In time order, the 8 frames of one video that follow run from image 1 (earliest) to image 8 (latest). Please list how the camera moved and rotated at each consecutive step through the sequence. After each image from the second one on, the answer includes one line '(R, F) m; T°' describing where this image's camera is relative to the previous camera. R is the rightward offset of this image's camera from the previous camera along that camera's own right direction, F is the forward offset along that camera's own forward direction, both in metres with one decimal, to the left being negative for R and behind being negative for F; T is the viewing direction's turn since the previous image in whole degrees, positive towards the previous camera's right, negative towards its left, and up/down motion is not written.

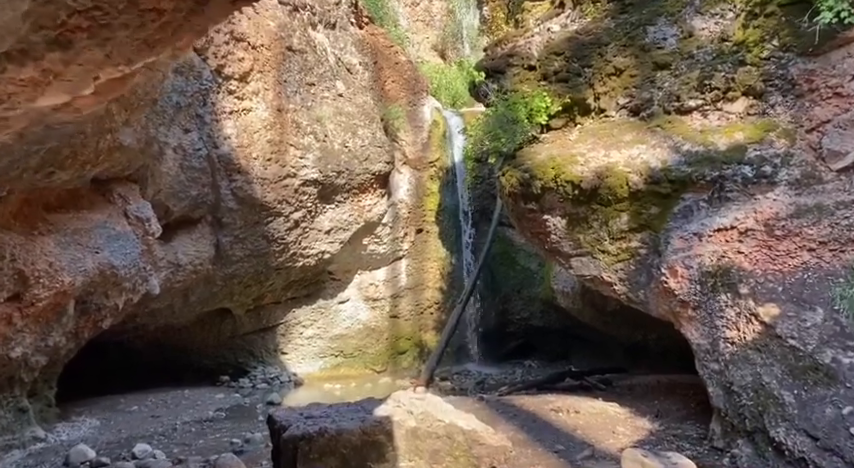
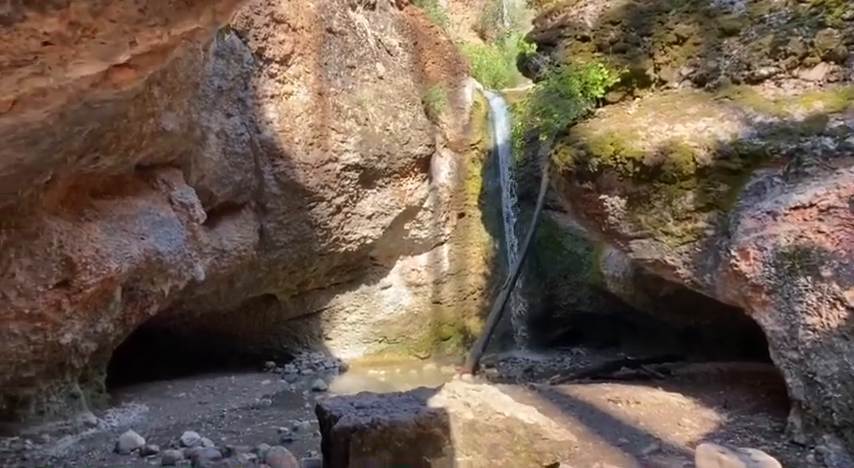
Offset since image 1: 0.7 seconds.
(-0.1, +0.2) m; -3°
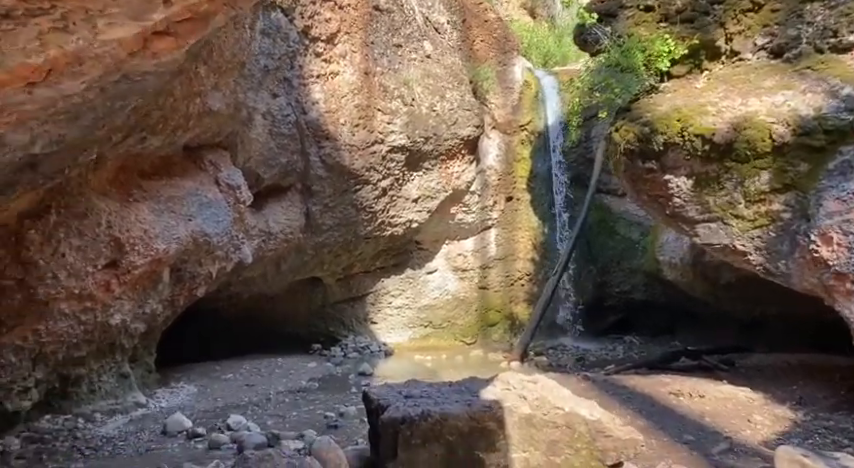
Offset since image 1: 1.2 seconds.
(0.0, +0.2) m; -4°
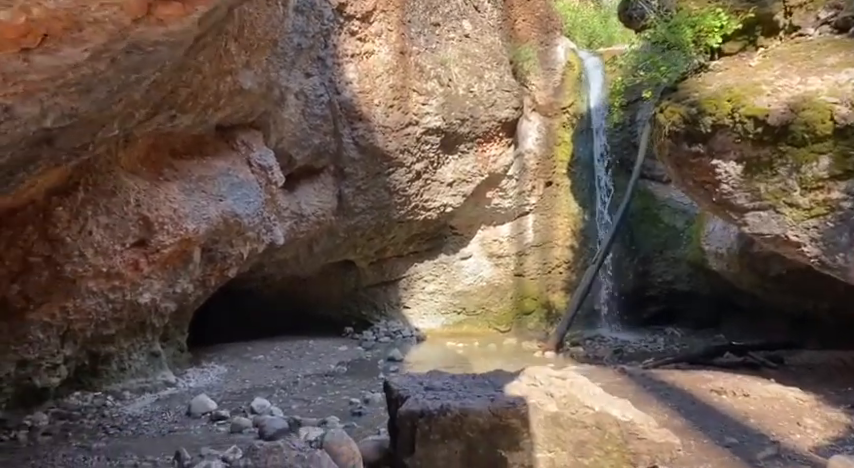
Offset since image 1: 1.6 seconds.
(+0.1, +0.2) m; -4°
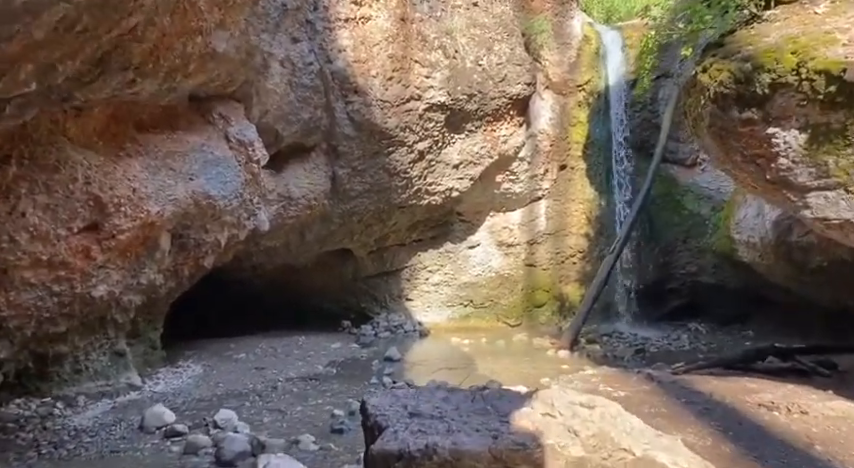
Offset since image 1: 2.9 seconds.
(+0.1, +0.6) m; -1°
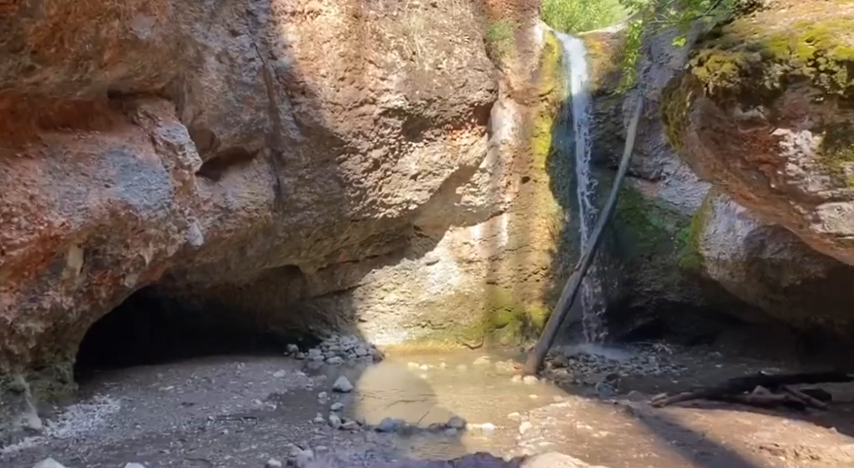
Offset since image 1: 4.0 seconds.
(0.0, +0.5) m; +4°
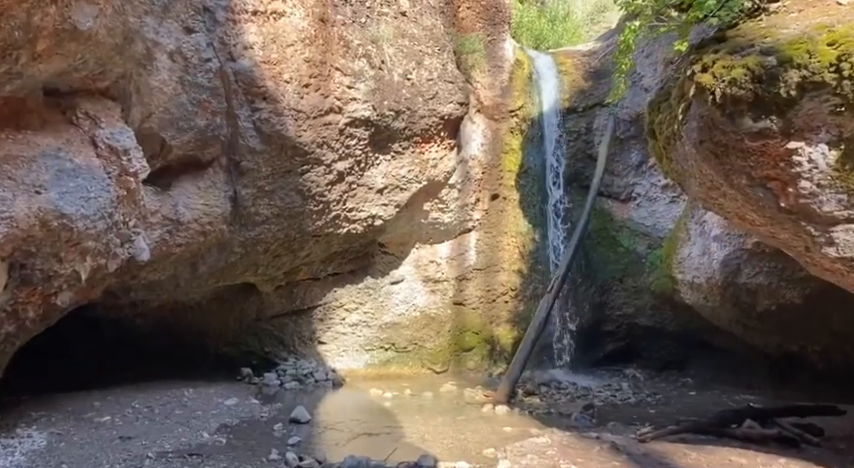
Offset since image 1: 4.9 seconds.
(-0.1, +0.3) m; +3°
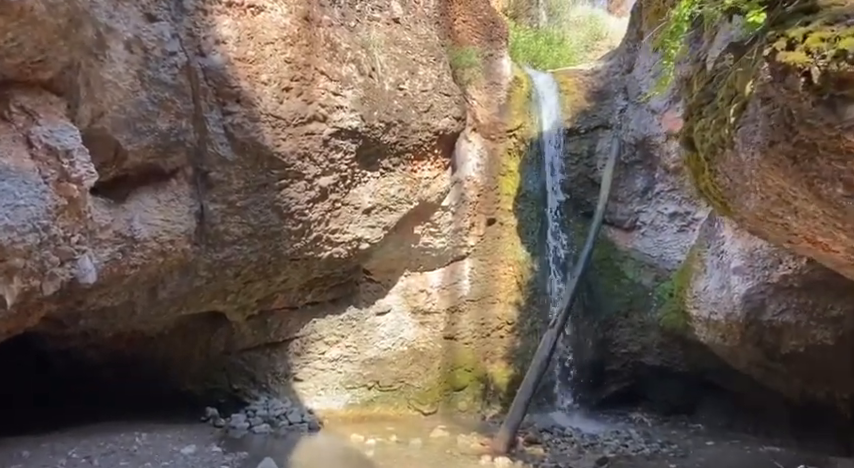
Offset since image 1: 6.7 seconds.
(-0.1, +0.6) m; +1°
